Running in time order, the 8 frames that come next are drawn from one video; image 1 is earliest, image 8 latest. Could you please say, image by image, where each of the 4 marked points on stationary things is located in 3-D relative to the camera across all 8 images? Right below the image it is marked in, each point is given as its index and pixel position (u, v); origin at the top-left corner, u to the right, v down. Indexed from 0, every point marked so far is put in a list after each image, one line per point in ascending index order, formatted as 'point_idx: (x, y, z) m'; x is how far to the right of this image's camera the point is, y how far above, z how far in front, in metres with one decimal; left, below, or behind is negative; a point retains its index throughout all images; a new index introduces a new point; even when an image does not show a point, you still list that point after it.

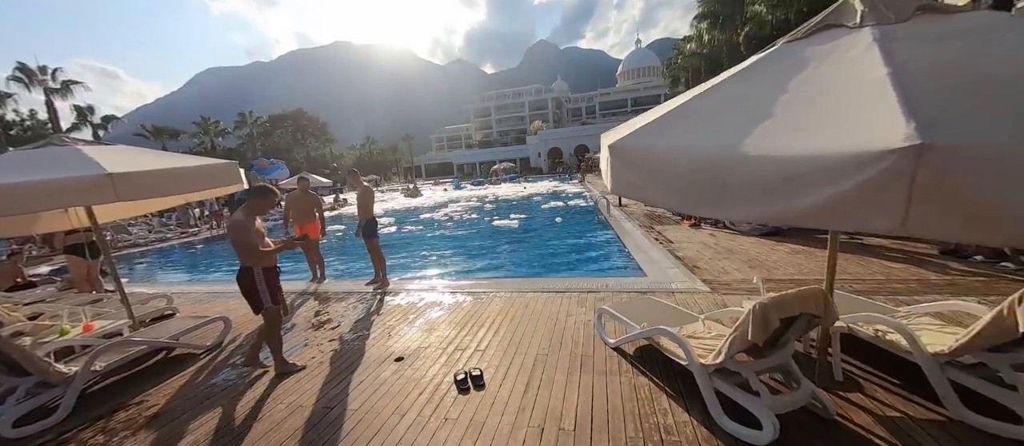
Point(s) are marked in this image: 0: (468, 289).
0: (-0.7, -1.1, +5.9) m
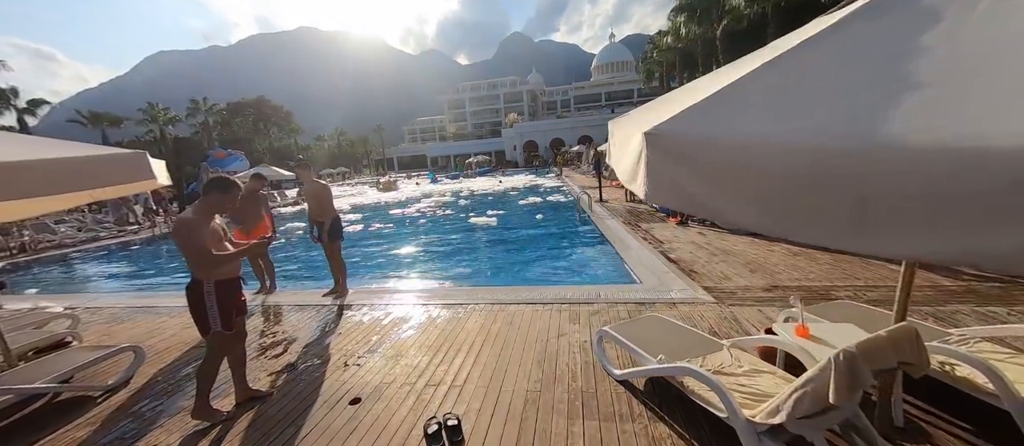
0: (-1.0, -1.1, +5.2) m
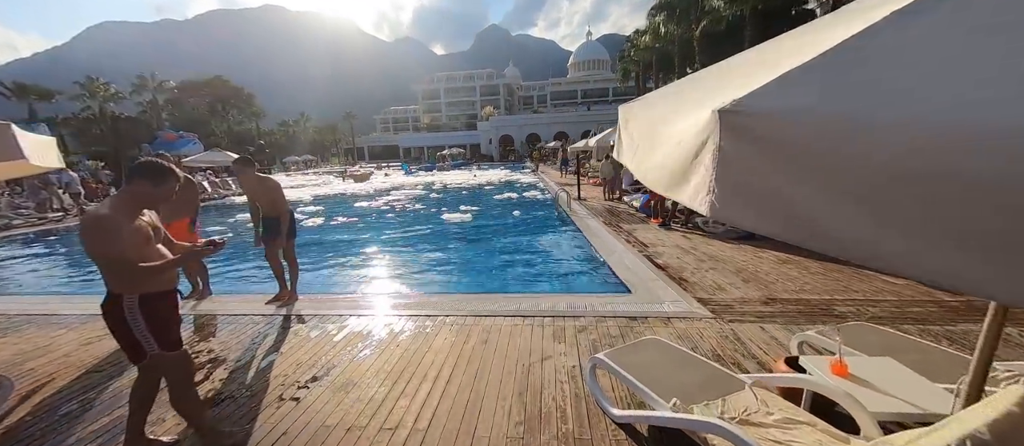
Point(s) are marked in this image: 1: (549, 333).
0: (-1.3, -1.1, +4.6) m
1: (+0.4, -1.1, +3.7) m
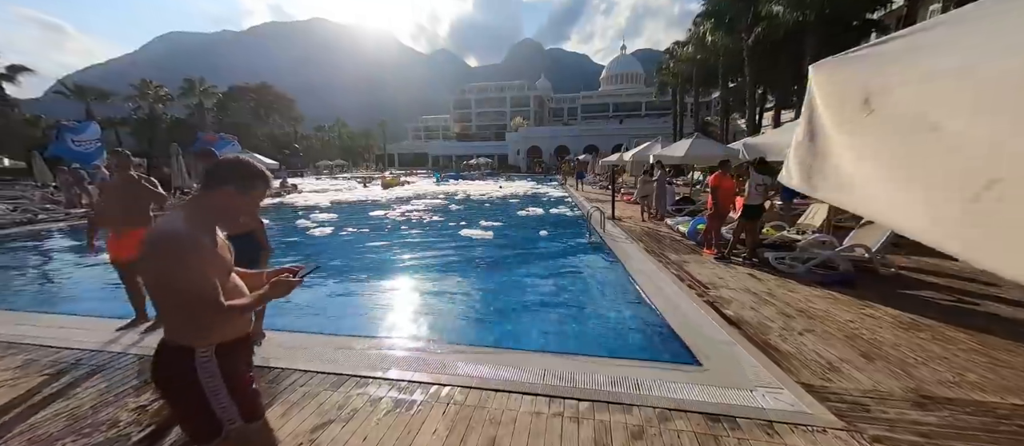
0: (-1.1, -1.4, +3.4) m
1: (+0.5, -1.4, +2.5) m
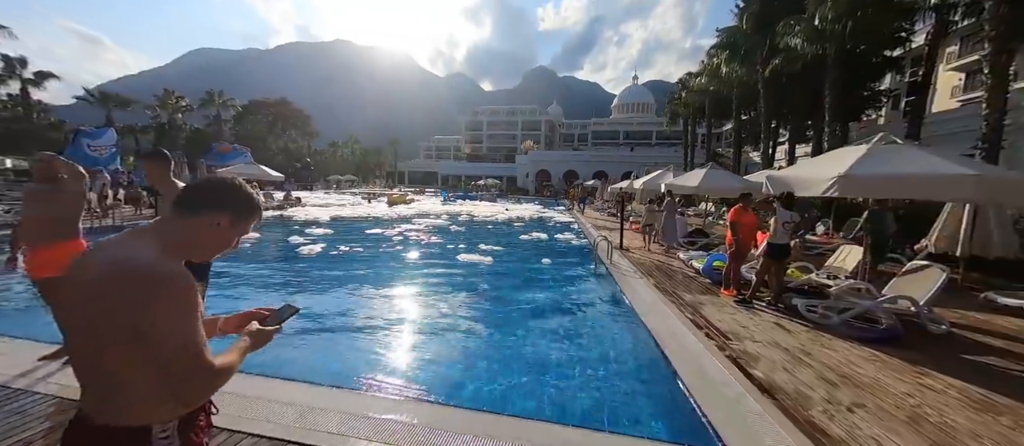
0: (-1.3, -1.6, +2.8) m
1: (+0.3, -1.7, +1.8) m
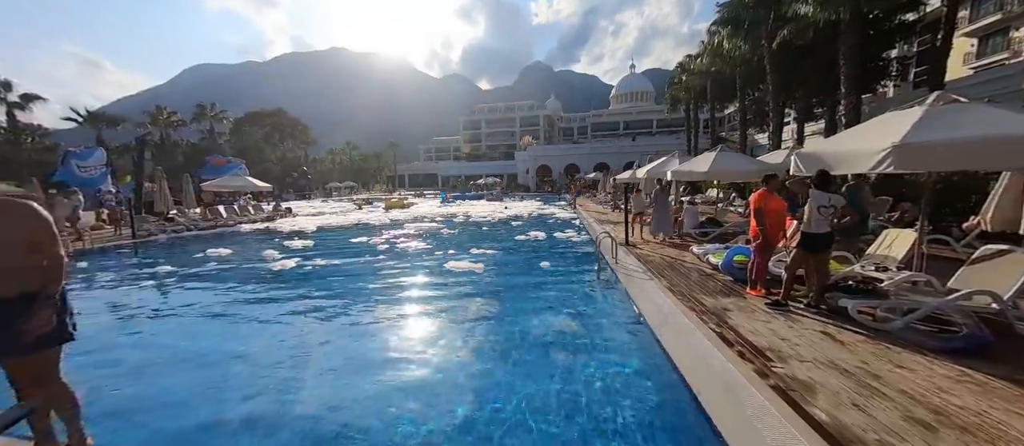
0: (-1.5, -1.7, +1.8) m
1: (+0.1, -1.7, +0.8) m
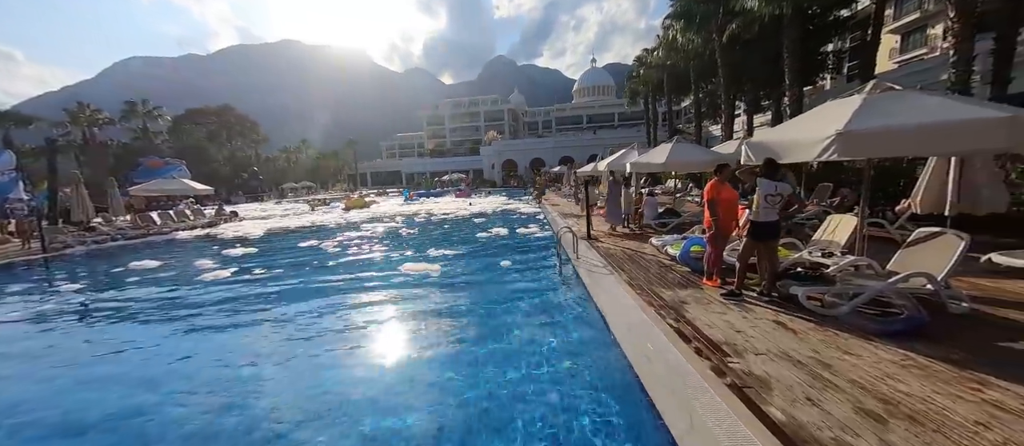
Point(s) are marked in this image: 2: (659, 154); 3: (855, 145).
0: (-1.8, -1.8, +1.4) m
1: (-0.1, -1.8, +0.6) m
2: (+4.4, +2.1, +10.8) m
3: (+3.9, +0.9, +4.2) m
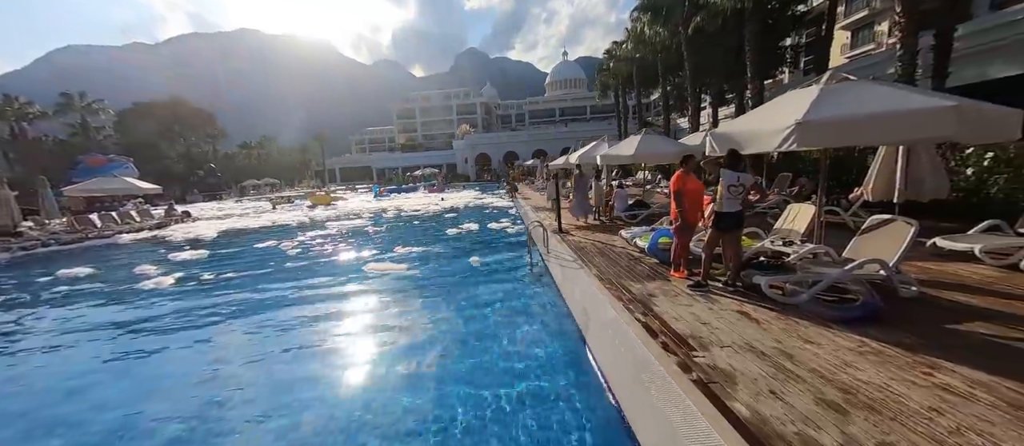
0: (-2.0, -1.8, +1.1) m
1: (-0.2, -1.8, +0.4) m
2: (+3.4, +2.3, +10.8) m
3: (+3.5, +1.0, +4.2) m
